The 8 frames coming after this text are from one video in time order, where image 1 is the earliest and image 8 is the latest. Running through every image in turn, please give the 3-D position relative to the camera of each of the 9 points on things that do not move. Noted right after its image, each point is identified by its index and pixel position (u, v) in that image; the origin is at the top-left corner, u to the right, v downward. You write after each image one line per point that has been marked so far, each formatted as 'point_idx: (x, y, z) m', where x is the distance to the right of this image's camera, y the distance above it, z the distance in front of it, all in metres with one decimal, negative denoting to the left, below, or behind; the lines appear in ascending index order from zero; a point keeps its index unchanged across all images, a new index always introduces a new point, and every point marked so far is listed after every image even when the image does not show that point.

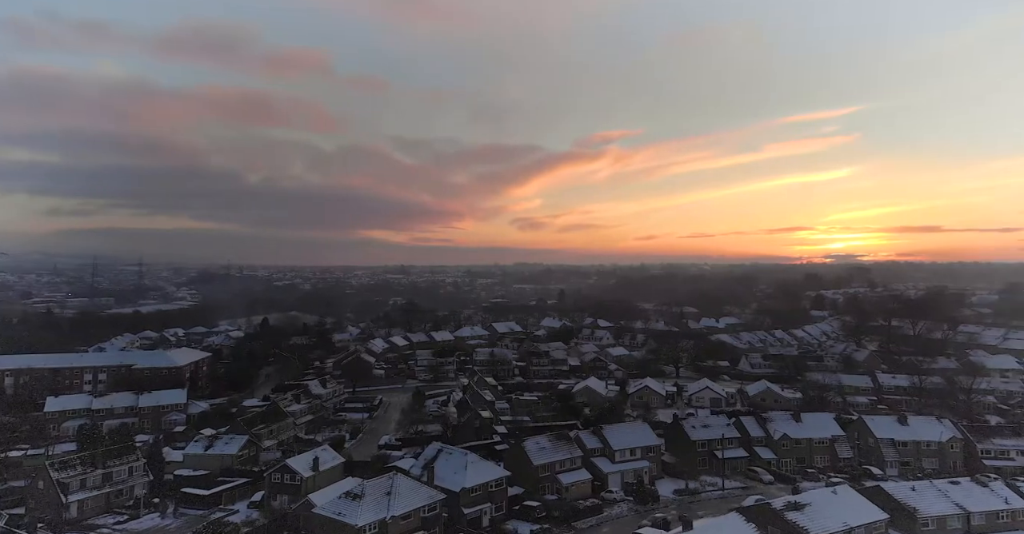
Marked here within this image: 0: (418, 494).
0: (-1.5, -3.7, +10.8) m
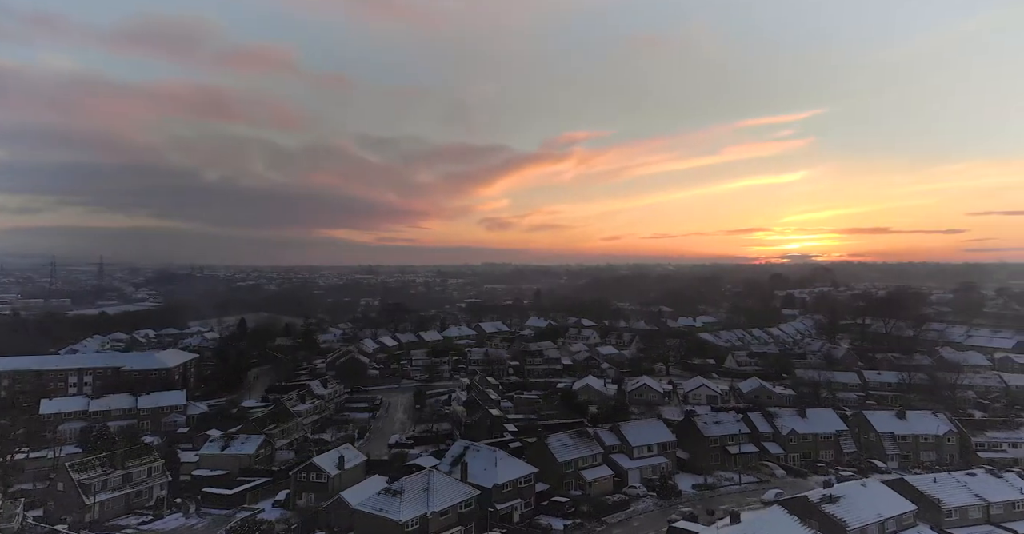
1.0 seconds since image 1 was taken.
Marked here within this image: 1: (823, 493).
0: (-0.9, -3.7, +10.8) m
1: (+4.8, -3.6, +10.1) m
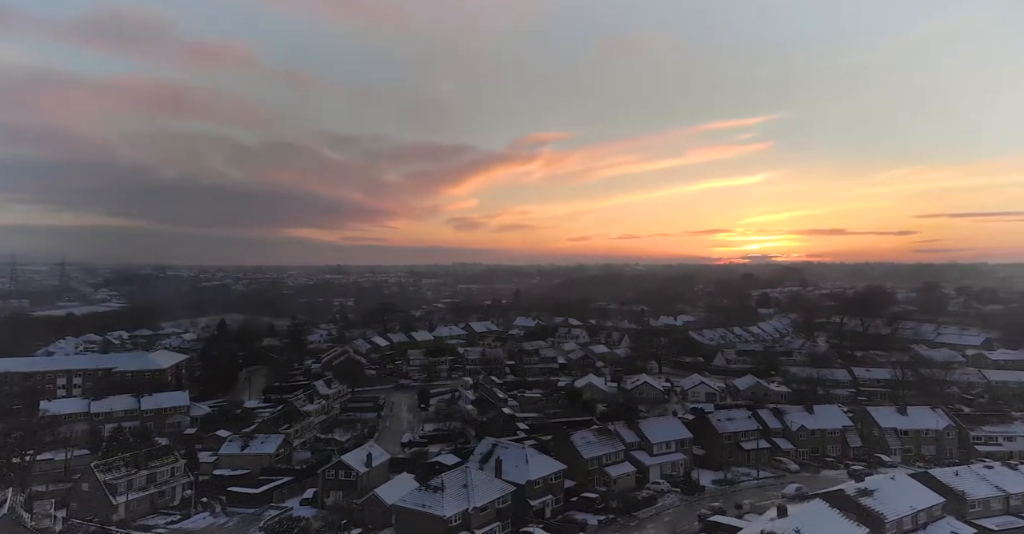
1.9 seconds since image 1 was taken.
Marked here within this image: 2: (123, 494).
0: (-0.3, -3.6, +10.8) m
1: (+5.5, -3.5, +10.3) m
2: (-7.8, -4.6, +13.1) m
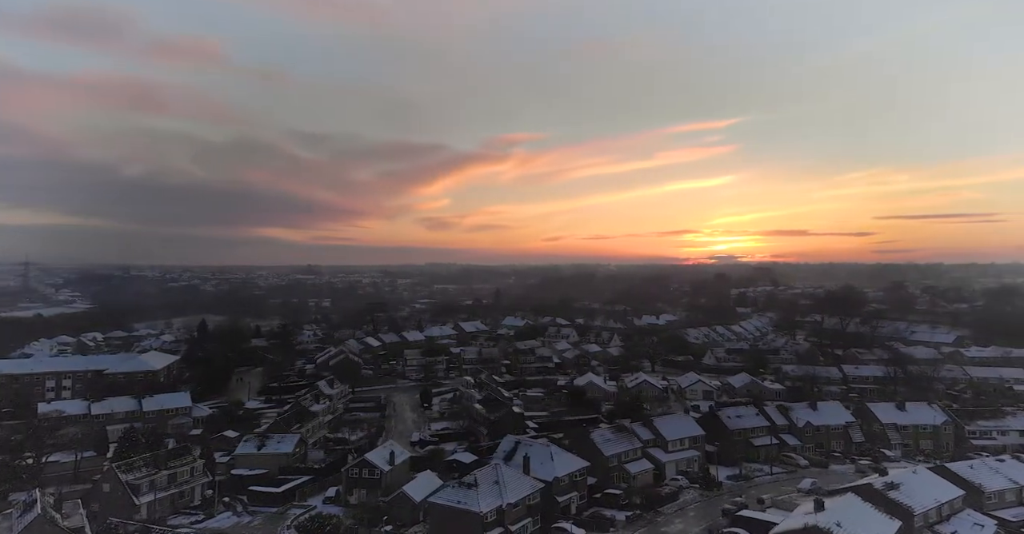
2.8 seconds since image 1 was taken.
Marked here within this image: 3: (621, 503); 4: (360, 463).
0: (+0.2, -3.6, +10.9) m
1: (+6.0, -3.4, +10.5) m
2: (-7.3, -4.5, +13.0) m
3: (+2.1, -4.5, +12.5) m
4: (-3.1, -4.0, +13.2) m
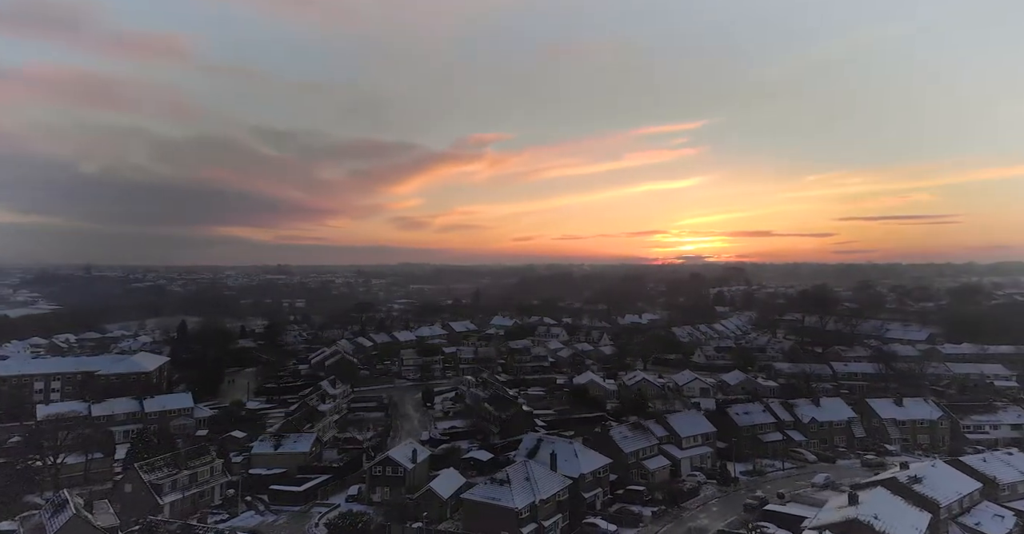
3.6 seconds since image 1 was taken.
0: (+0.7, -3.6, +11.0) m
1: (+6.5, -3.4, +10.7) m
2: (-6.8, -4.5, +13.0) m
3: (+2.6, -4.5, +12.6) m
4: (-2.6, -3.9, +13.3) m
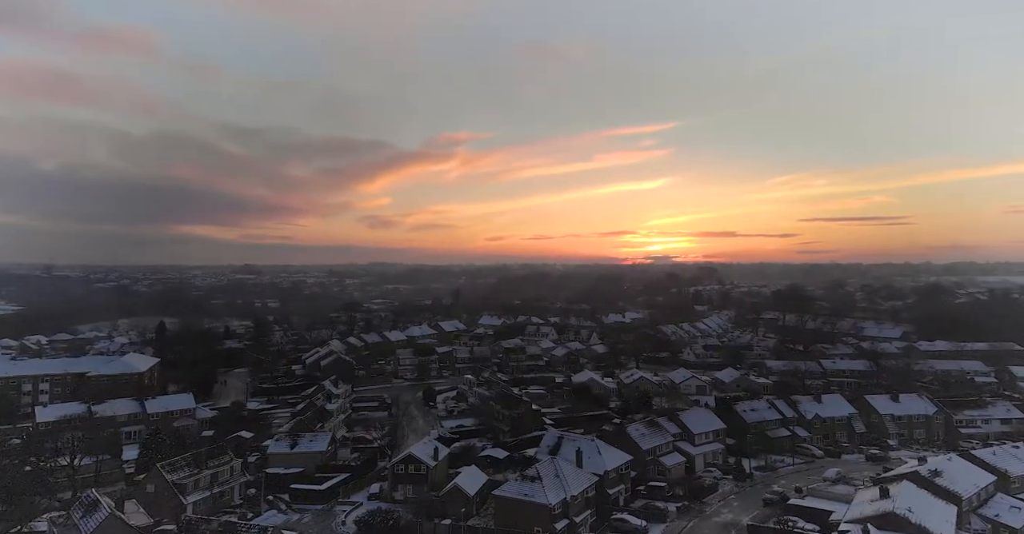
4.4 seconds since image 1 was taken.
0: (+1.2, -3.6, +11.1) m
1: (+7.0, -3.4, +10.9) m
2: (-6.4, -4.5, +13.0) m
3: (+3.0, -4.4, +12.8) m
4: (-2.2, -3.9, +13.3) m
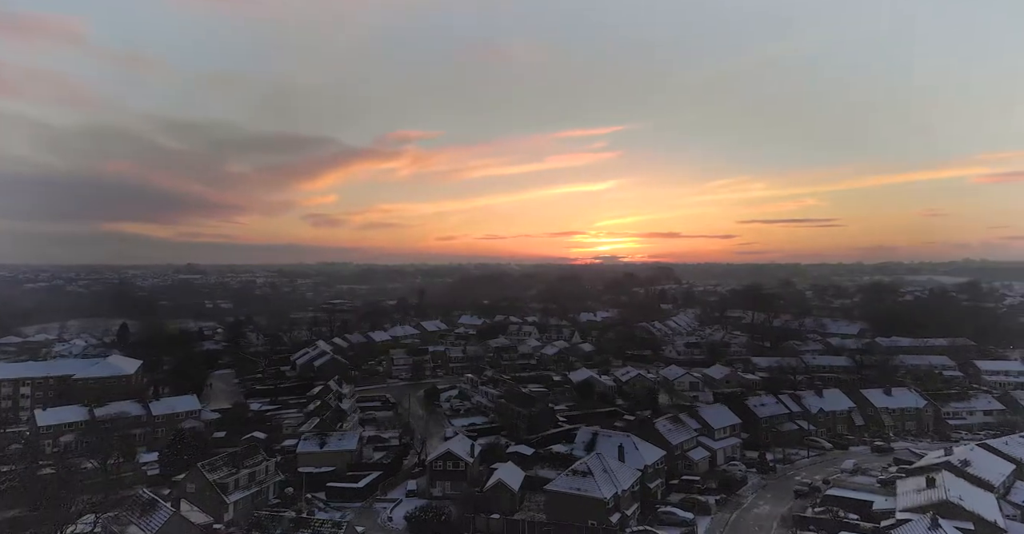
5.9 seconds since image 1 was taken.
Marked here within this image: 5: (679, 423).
0: (+2.0, -3.6, +11.4) m
1: (+7.8, -3.3, +11.4) m
2: (-5.6, -4.6, +13.1) m
3: (+3.8, -4.4, +13.2) m
4: (-1.4, -3.9, +13.6) m
5: (+4.1, -3.8, +16.0) m
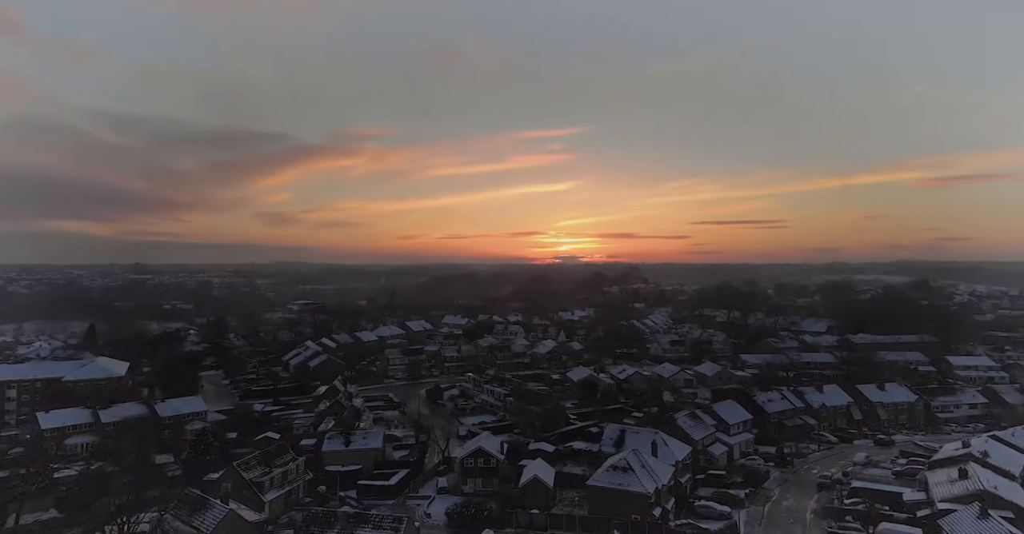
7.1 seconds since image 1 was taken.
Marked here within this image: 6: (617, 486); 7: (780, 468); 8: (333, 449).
0: (+2.7, -3.6, +11.8) m
1: (+8.5, -3.3, +11.9) m
2: (-4.9, -4.6, +13.2) m
3: (+4.4, -4.4, +13.6) m
4: (-0.8, -4.0, +13.8) m
5: (+4.7, -3.8, +16.4) m
6: (+1.7, -3.6, +10.9) m
7: (+6.4, -4.9, +15.9) m
8: (-4.3, -4.4, +15.8) m
